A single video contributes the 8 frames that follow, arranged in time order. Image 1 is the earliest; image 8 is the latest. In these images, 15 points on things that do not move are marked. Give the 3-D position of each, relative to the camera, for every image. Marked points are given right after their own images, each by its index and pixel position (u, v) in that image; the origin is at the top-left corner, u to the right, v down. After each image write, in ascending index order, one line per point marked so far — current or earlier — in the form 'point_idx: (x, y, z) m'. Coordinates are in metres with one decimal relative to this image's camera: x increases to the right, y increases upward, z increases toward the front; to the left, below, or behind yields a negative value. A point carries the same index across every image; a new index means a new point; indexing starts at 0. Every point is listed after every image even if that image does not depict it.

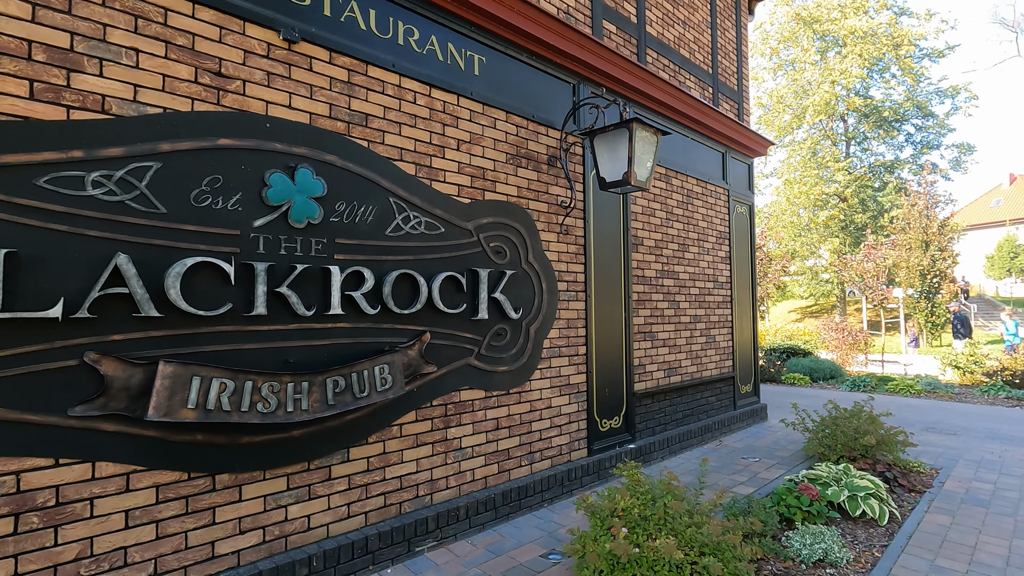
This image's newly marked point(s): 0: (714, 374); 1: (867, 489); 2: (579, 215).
0: (+2.4, -1.0, +6.4) m
1: (+2.6, -1.5, +3.9) m
2: (+0.6, +0.6, +4.6) m
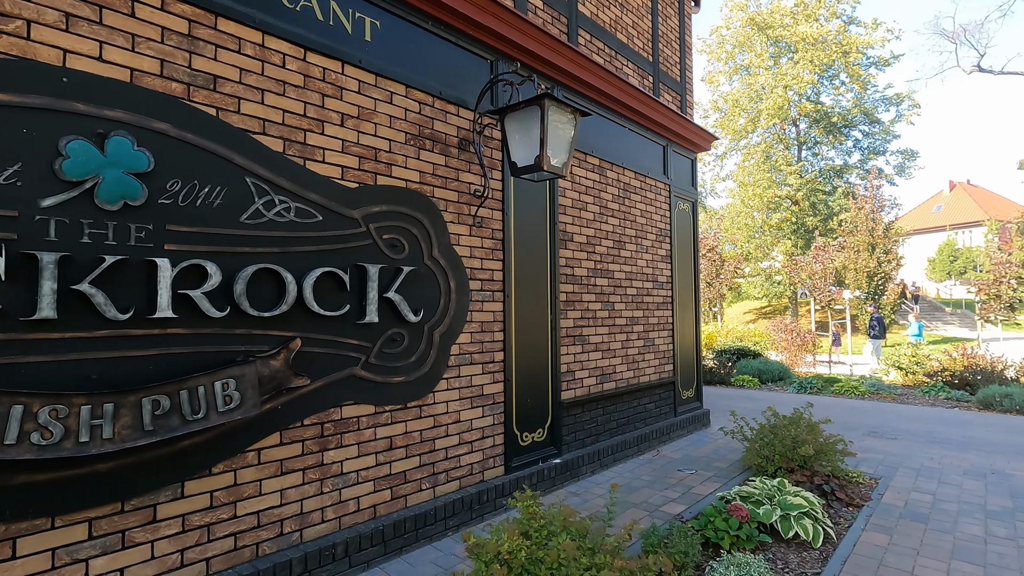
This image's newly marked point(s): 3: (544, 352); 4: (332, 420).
0: (+1.6, -1.0, +6.0) m
1: (+1.9, -1.5, +3.6) m
2: (-0.1, +0.6, +4.2) m
3: (+0.3, -0.5, +4.6) m
4: (-1.0, -0.8, +3.1) m
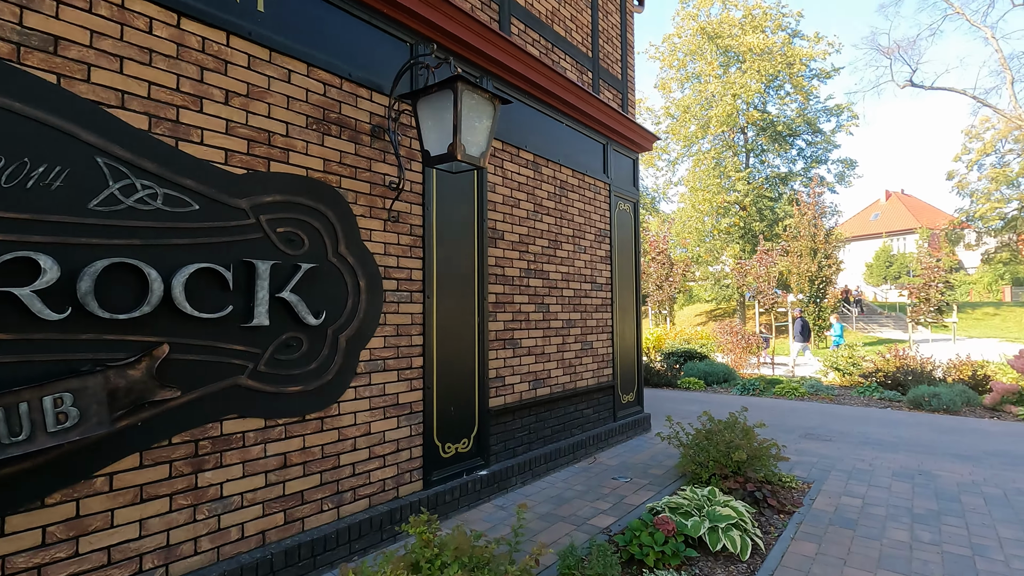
0: (+0.9, -1.0, +5.8) m
1: (+1.4, -1.5, +3.5) m
2: (-0.7, +0.6, +3.9) m
3: (-0.3, -0.5, +4.3) m
4: (-1.5, -0.7, +2.7) m
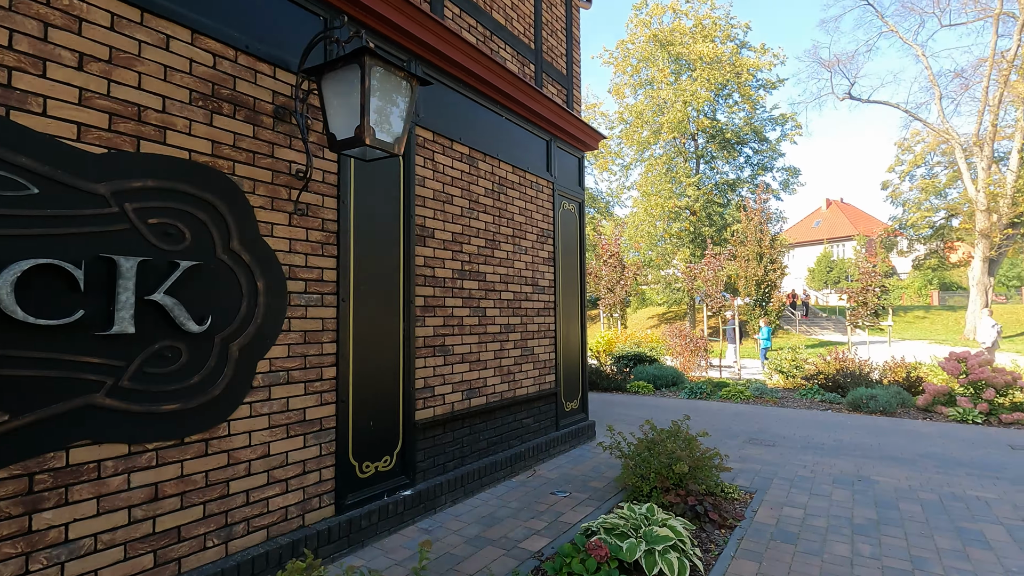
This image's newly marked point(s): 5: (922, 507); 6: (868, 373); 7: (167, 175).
0: (+0.2, -1.1, +5.5) m
1: (+0.9, -1.5, +3.2) m
2: (-1.2, +0.6, +3.5) m
3: (-0.9, -0.6, +3.9) m
4: (-1.9, -0.7, +2.2) m
5: (+3.4, -1.8, +4.4) m
6: (+7.1, -1.7, +10.7) m
7: (-1.7, +0.6, +2.6) m
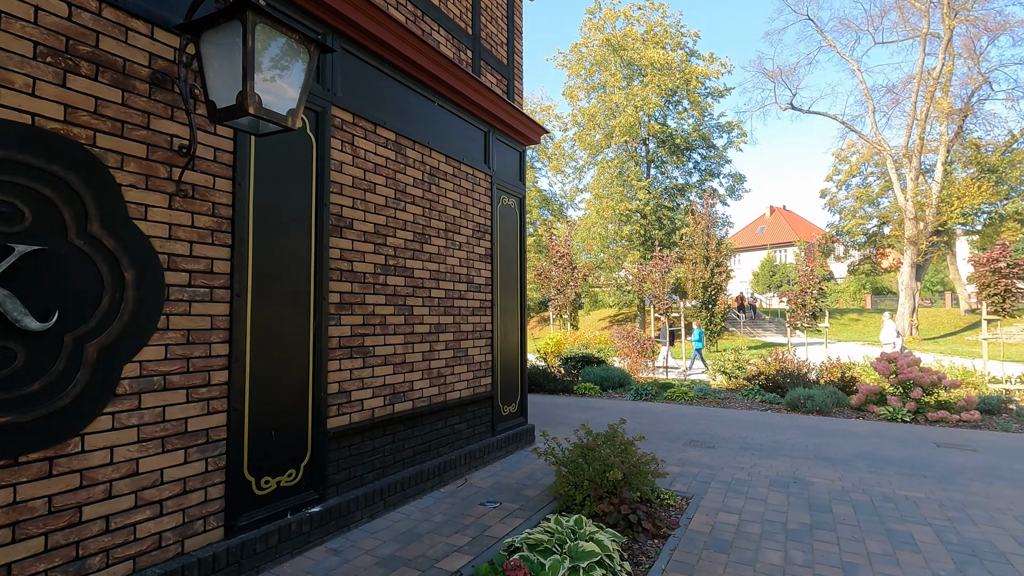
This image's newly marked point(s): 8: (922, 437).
0: (-0.5, -1.0, +5.2) m
1: (+0.4, -1.5, +3.0) m
2: (-1.7, +0.7, +3.1) m
3: (-1.4, -0.5, +3.5) m
4: (-2.3, -0.7, +1.8) m
5: (+2.8, -1.8, +4.4) m
6: (+6.0, -1.7, +10.9) m
7: (-2.1, +0.6, +2.2) m
8: (+5.8, -2.1, +7.5) m
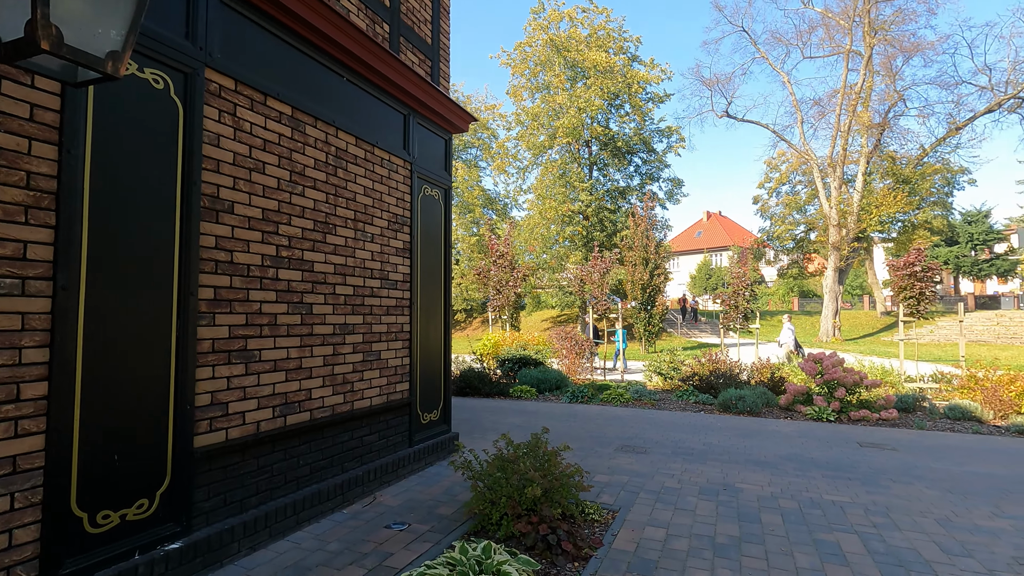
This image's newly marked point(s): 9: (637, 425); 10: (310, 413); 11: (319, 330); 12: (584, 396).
0: (-1.2, -1.0, +4.7) m
1: (-0.1, -1.5, +2.6) m
2: (-2.2, +0.7, +2.5) m
3: (-1.9, -0.5, +3.0) m
4: (-2.7, -0.7, +1.1) m
5: (+2.1, -1.8, +4.2) m
6: (+4.6, -1.8, +11.0) m
7: (-2.5, +0.6, +1.6) m
8: (+4.7, -2.1, +7.6) m
9: (+1.9, -2.1, +8.1) m
10: (-1.5, -0.9, +4.0) m
11: (-1.5, -0.3, +4.1) m
12: (+1.5, -2.2, +10.9) m
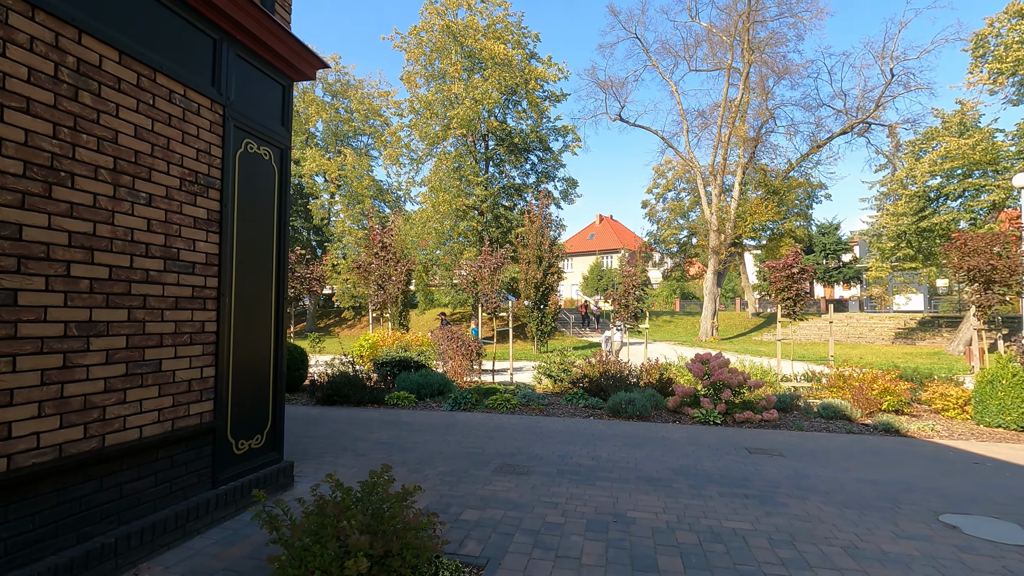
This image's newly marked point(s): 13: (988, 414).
0: (-2.2, -0.9, +3.4) m
1: (-0.7, -1.4, +1.4) m
2: (-2.7, +0.8, +0.9) m
3: (-2.6, -0.4, +1.5) m
4: (-3.0, -0.5, -0.5) m
5: (+1.1, -1.8, +3.5) m
6: (+2.3, -1.7, +10.6) m
7: (-2.9, +0.8, 0.0) m
8: (+3.0, -2.1, +7.3) m
9: (+0.1, -2.0, +7.2) m
10: (-2.4, -0.8, +2.6) m
11: (-2.4, -0.2, +2.7) m
12: (-0.8, -2.1, +9.9) m
13: (+7.7, -2.0, +8.6) m
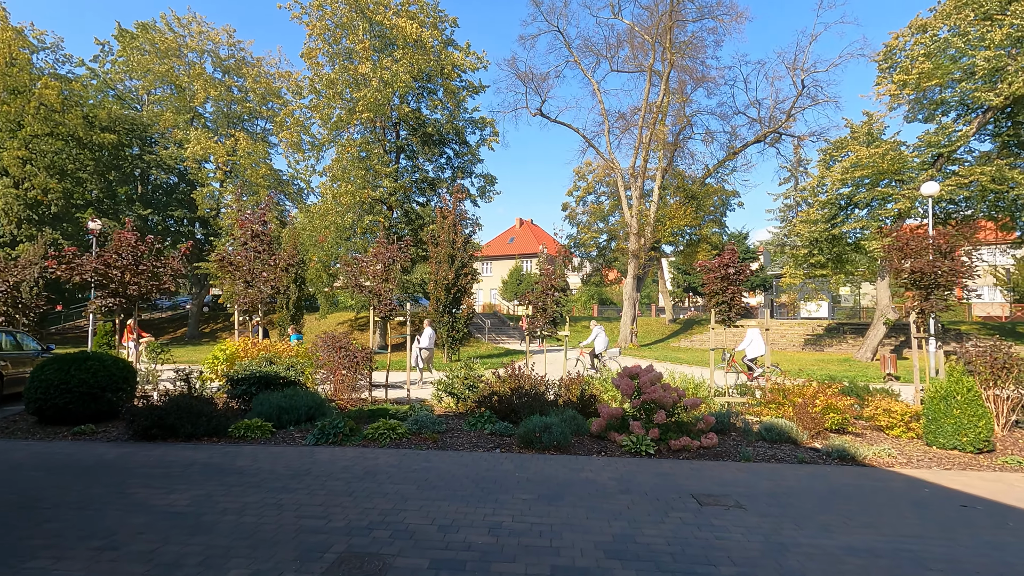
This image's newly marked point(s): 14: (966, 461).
0: (-2.9, -0.8, +1.0) m
1: (-1.1, -1.3, -0.7) m
2: (-3.0, +1.0, -1.4) m
3: (-3.0, -0.2, -0.9) m
4: (-3.1, -0.4, -2.9) m
5: (+0.4, -1.7, +1.6) m
6: (+0.5, -1.7, +8.9) m
7: (-3.0, +0.9, -2.4) m
8: (+1.7, -2.1, +5.7) m
9: (-1.1, -1.9, +5.2) m
10: (-2.9, -0.7, +0.2) m
11: (-2.9, -0.1, +0.3) m
12: (-2.4, -2.0, +7.7) m
13: (+6.1, -2.1, +7.7) m
14: (+6.0, -2.3, +7.1) m
